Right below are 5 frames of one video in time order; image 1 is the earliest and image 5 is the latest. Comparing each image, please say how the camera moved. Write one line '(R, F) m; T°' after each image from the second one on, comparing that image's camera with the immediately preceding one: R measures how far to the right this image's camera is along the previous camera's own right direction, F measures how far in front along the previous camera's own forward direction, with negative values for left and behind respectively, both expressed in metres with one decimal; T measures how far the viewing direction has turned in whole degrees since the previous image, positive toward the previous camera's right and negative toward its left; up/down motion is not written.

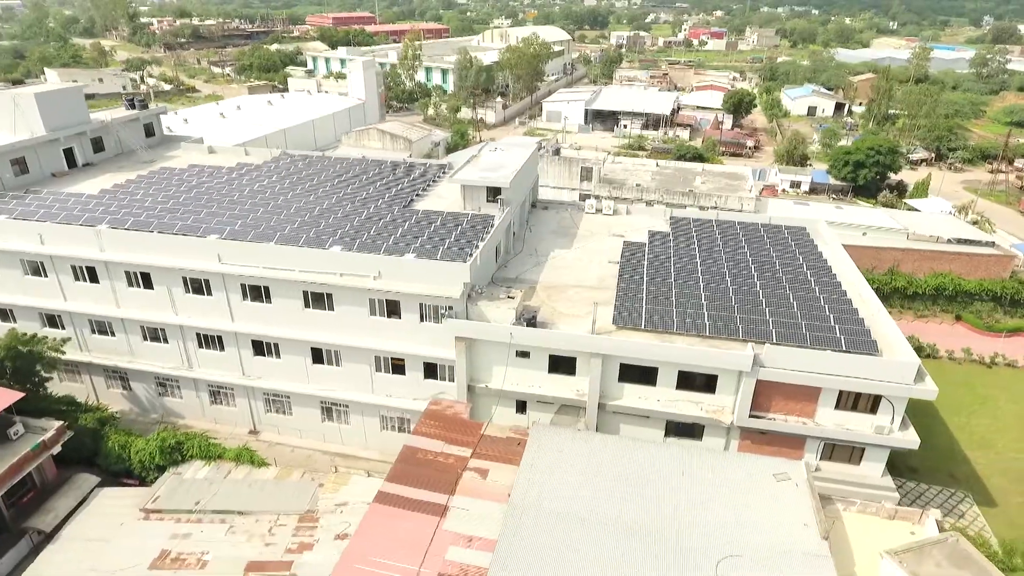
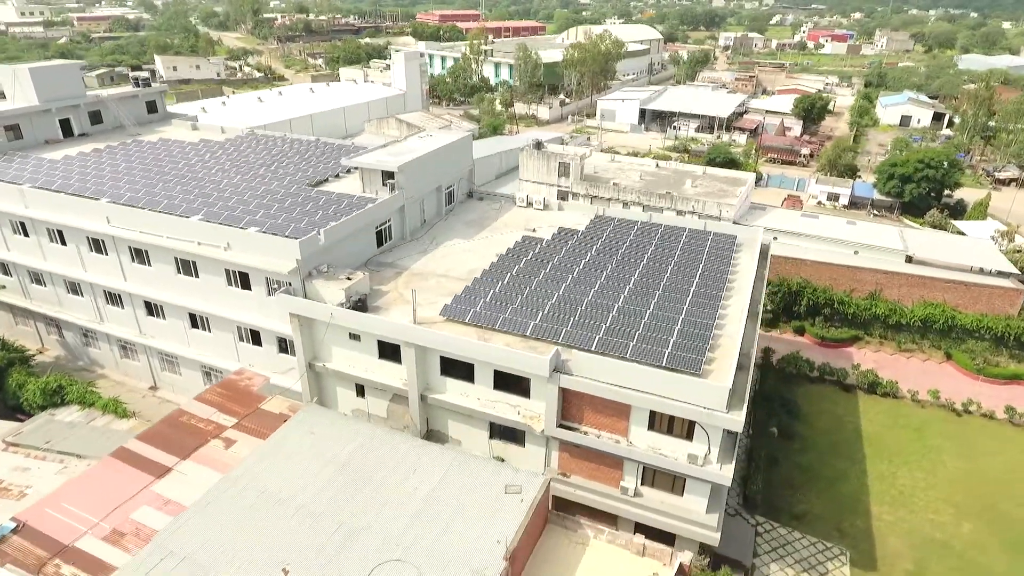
(+9.5, +1.5) m; -10°
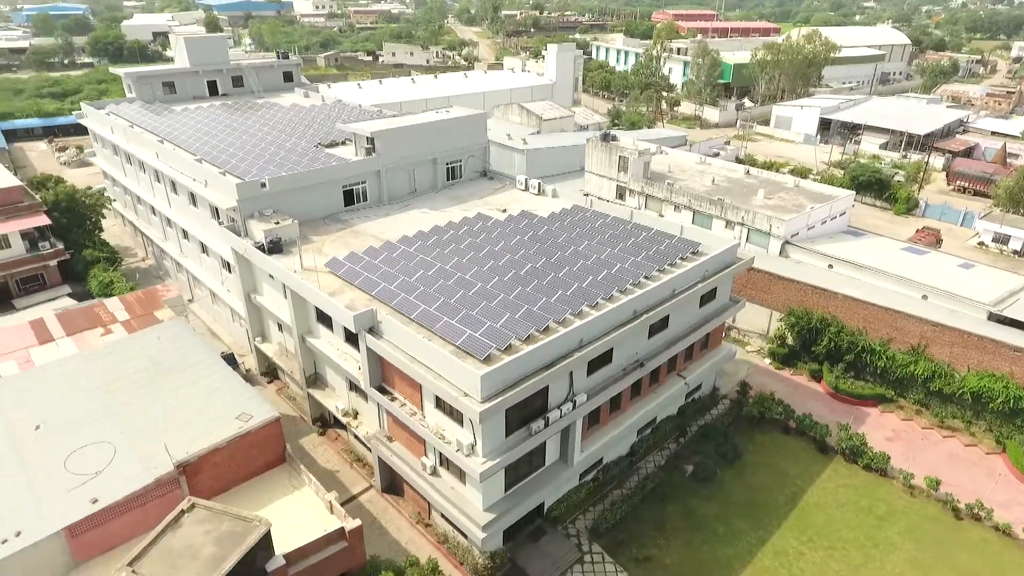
(+11.7, +2.3) m; -20°
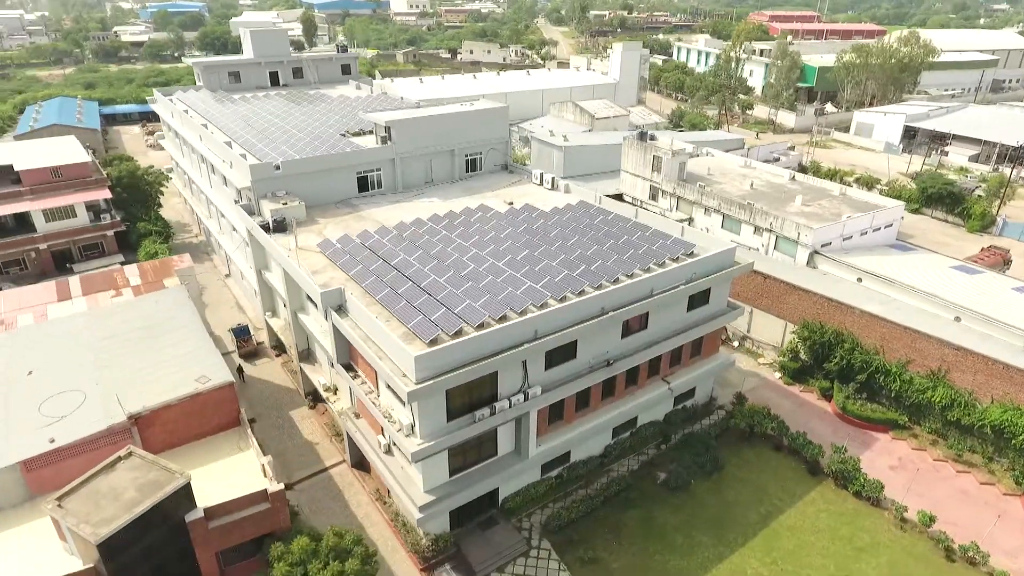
(+3.7, +0.2) m; -8°
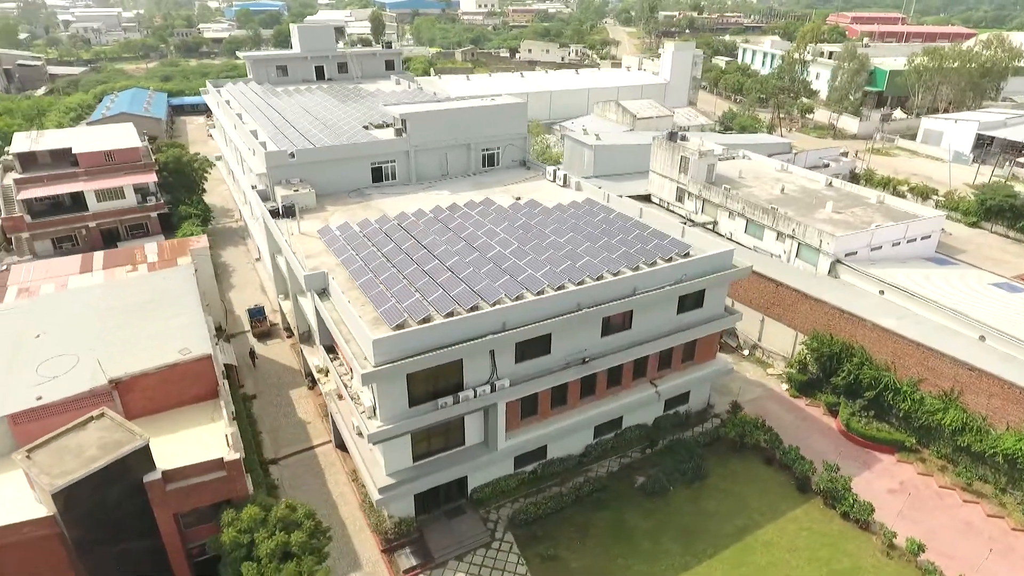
(+2.7, +0.1) m; -6°
